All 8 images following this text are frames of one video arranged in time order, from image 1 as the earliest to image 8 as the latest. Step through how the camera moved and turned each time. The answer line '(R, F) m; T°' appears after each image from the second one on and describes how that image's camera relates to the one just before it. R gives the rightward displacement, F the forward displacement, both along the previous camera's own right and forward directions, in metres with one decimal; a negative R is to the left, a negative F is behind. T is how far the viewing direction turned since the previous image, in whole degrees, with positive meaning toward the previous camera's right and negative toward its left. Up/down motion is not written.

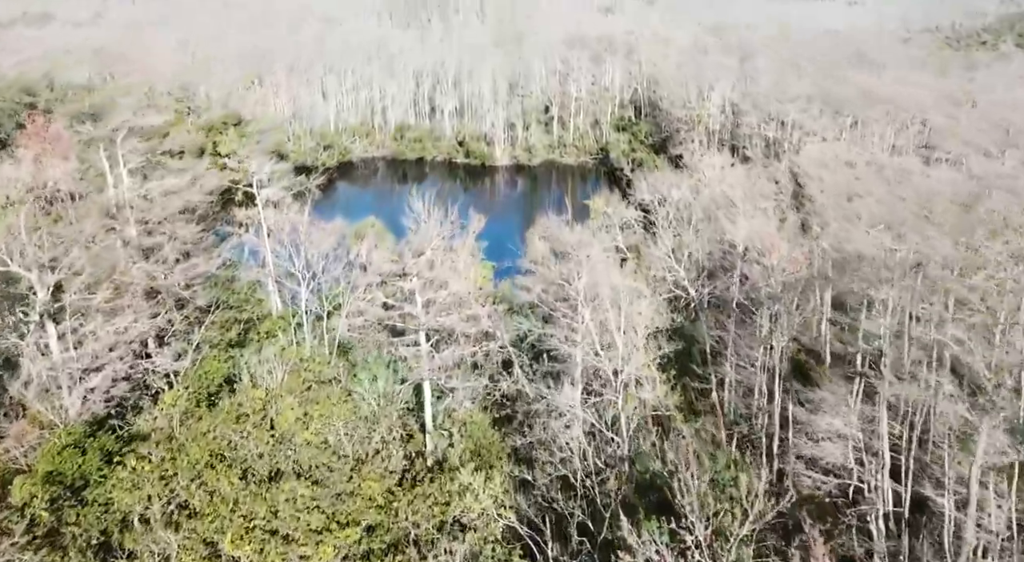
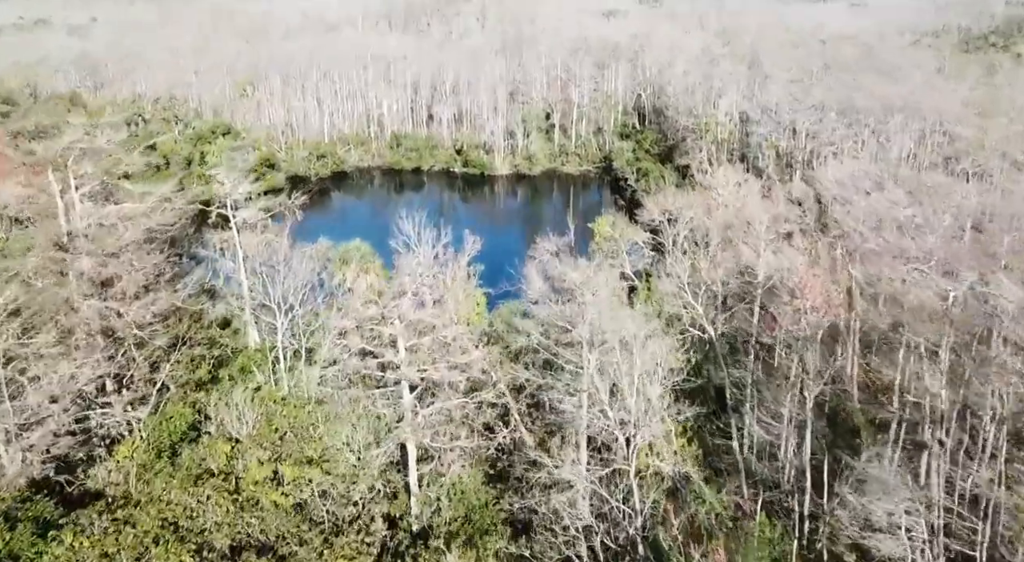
(+0.2, +3.1) m; 0°
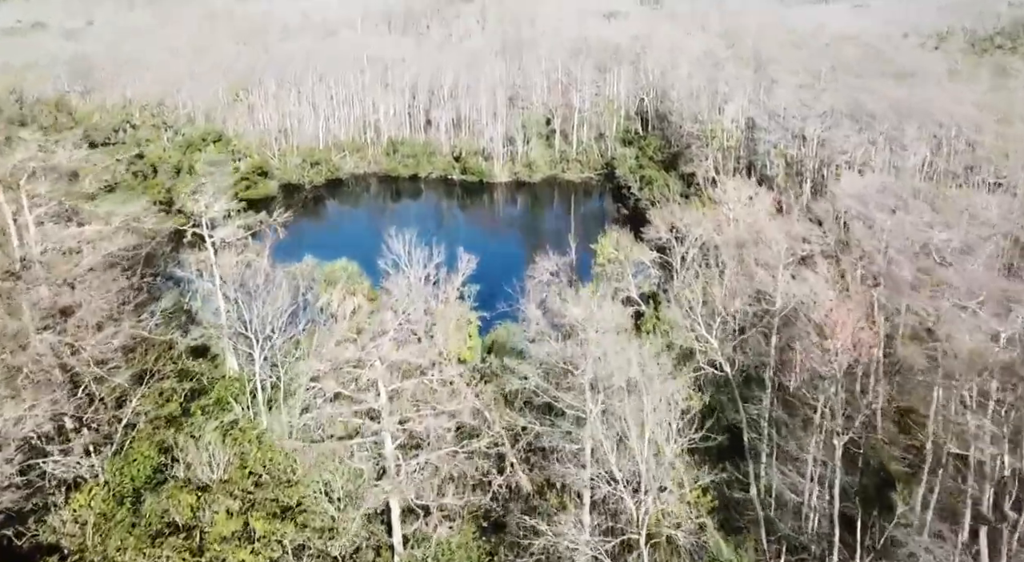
(+0.2, +2.3) m; 0°
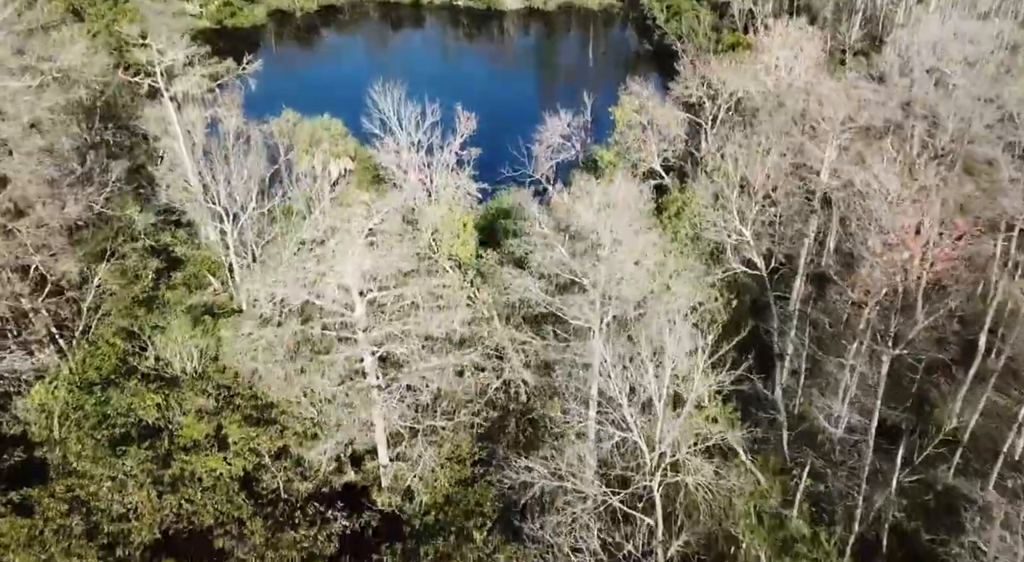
(+0.3, +3.5) m; -1°
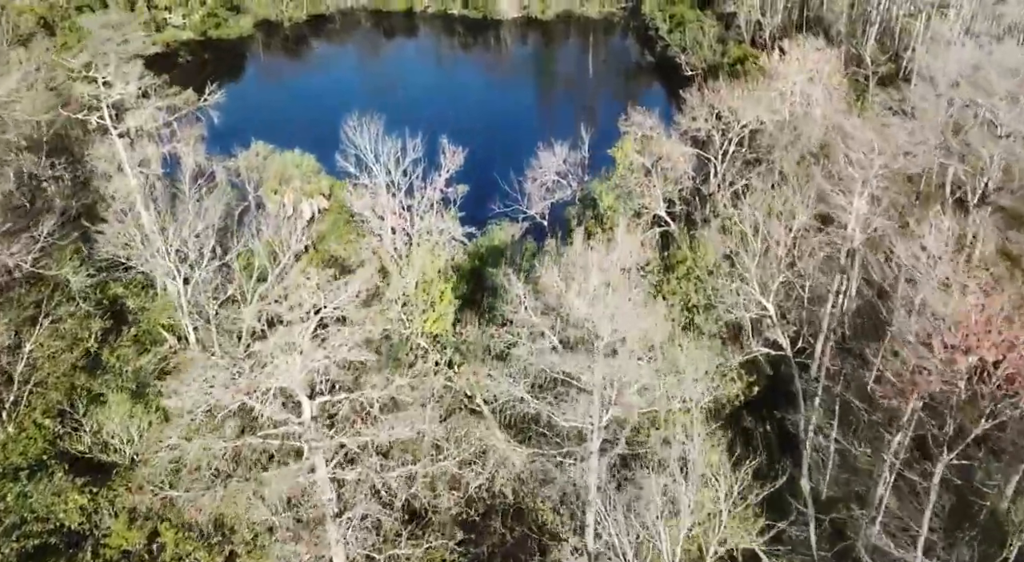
(+0.3, +2.9) m; 0°
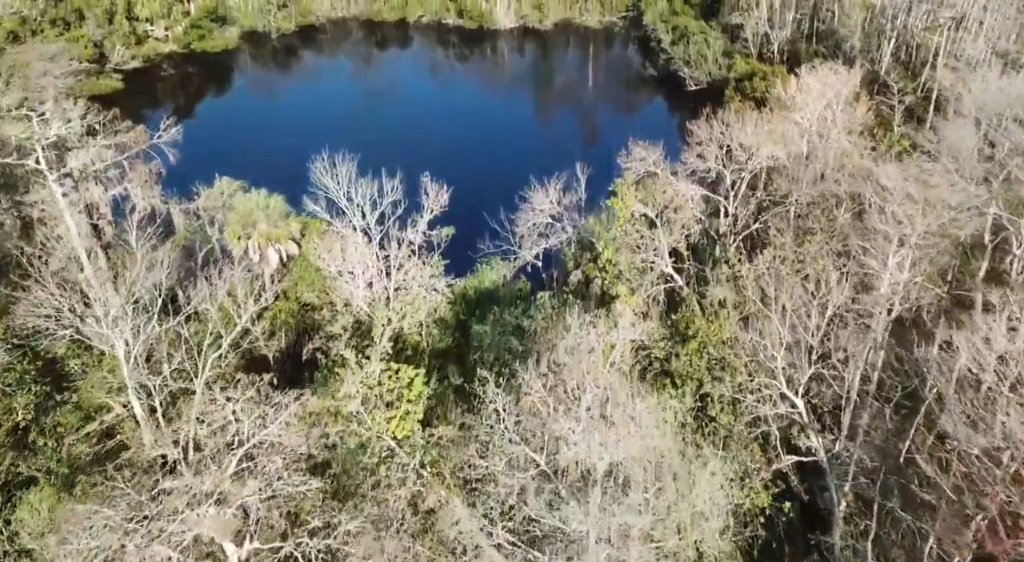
(+0.3, +2.8) m; 0°
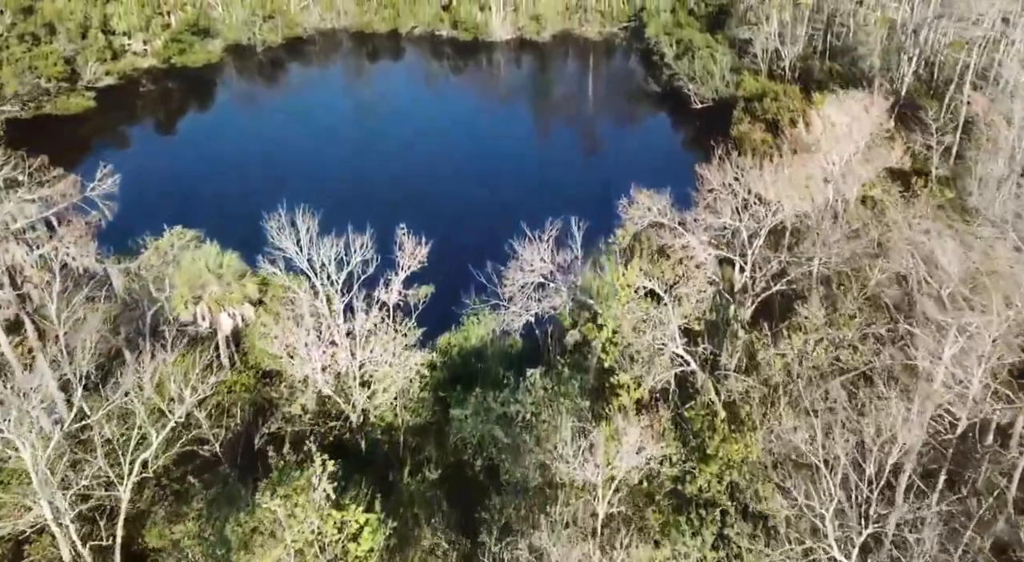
(+0.3, +3.3) m; 0°
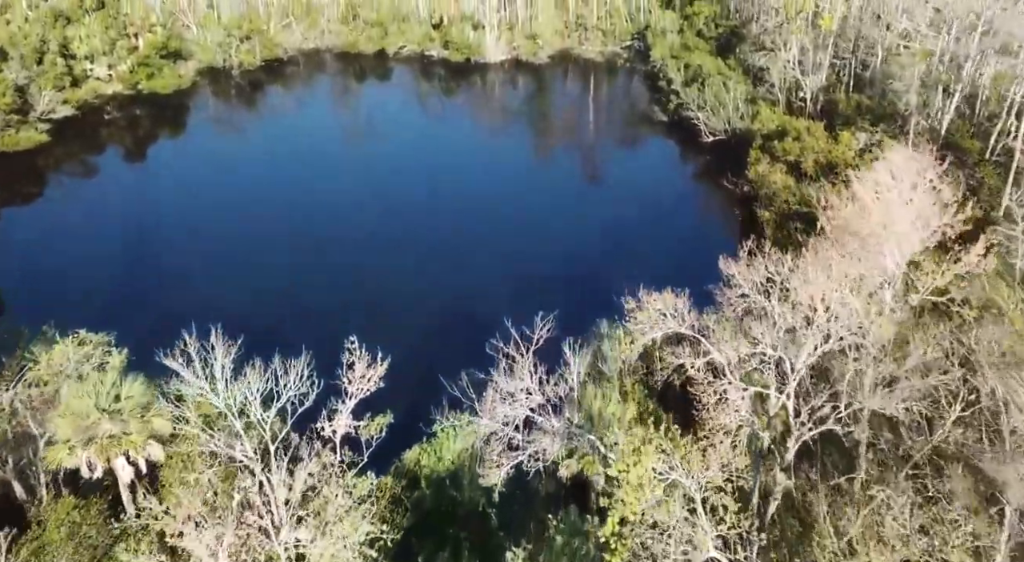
(+0.5, +4.9) m; 0°
